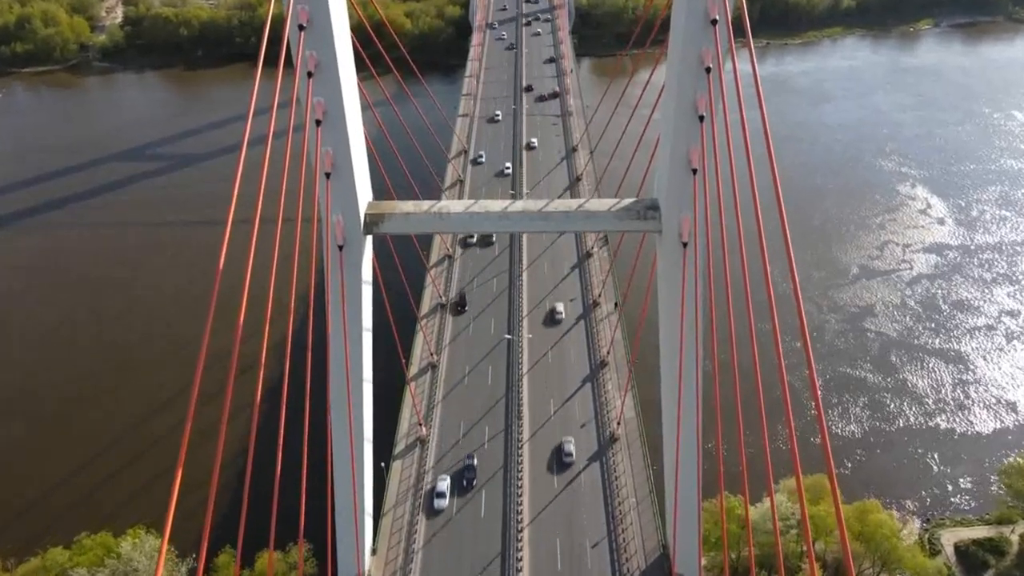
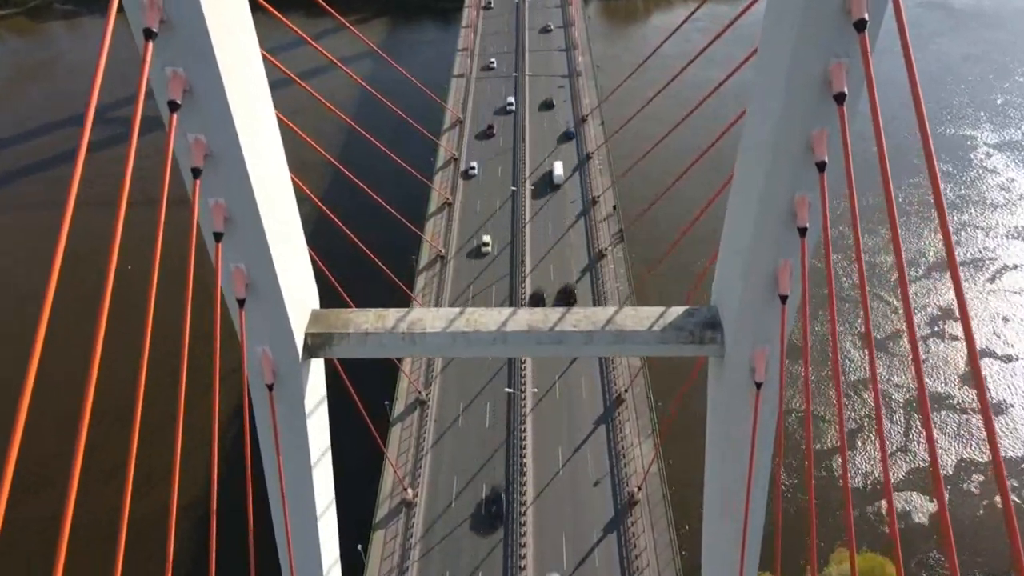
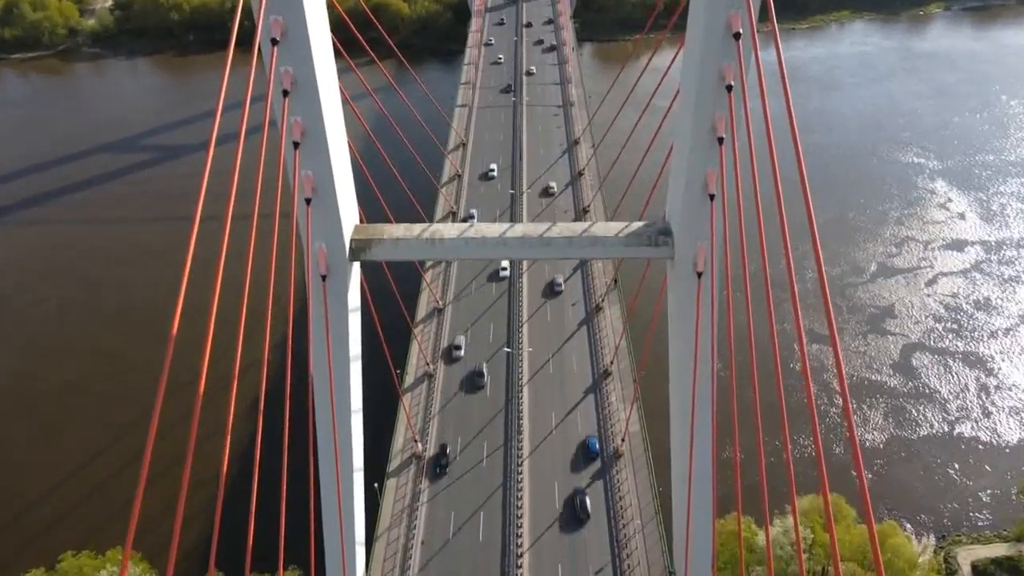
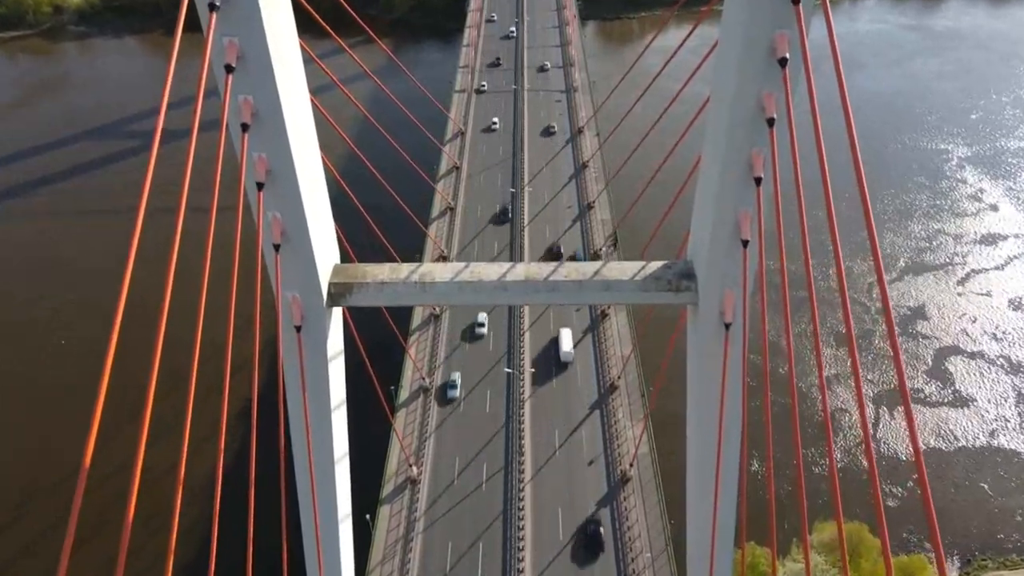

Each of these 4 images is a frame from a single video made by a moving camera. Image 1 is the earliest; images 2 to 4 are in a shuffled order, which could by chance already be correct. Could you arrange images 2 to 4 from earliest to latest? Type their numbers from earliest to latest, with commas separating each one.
3, 4, 2
